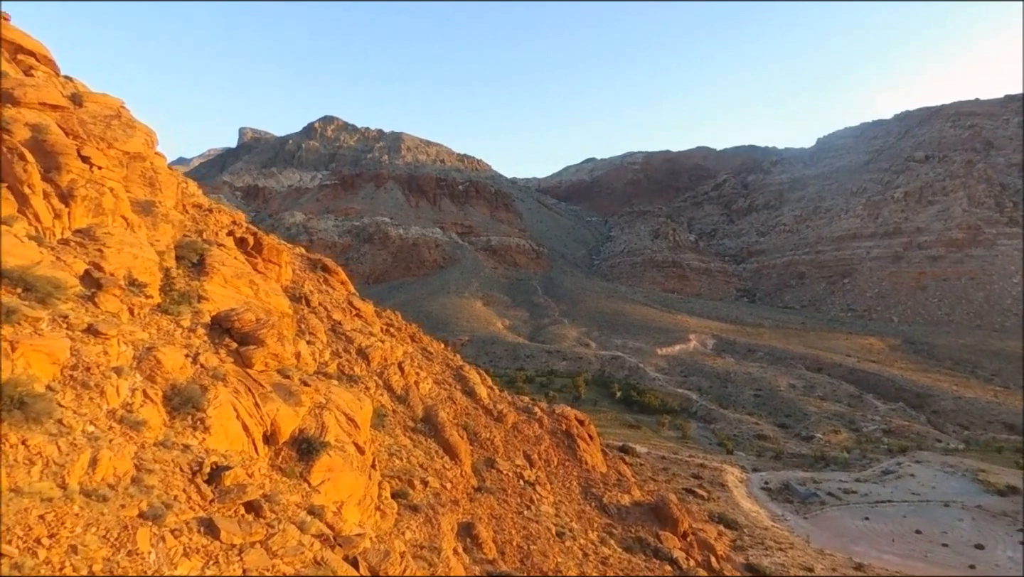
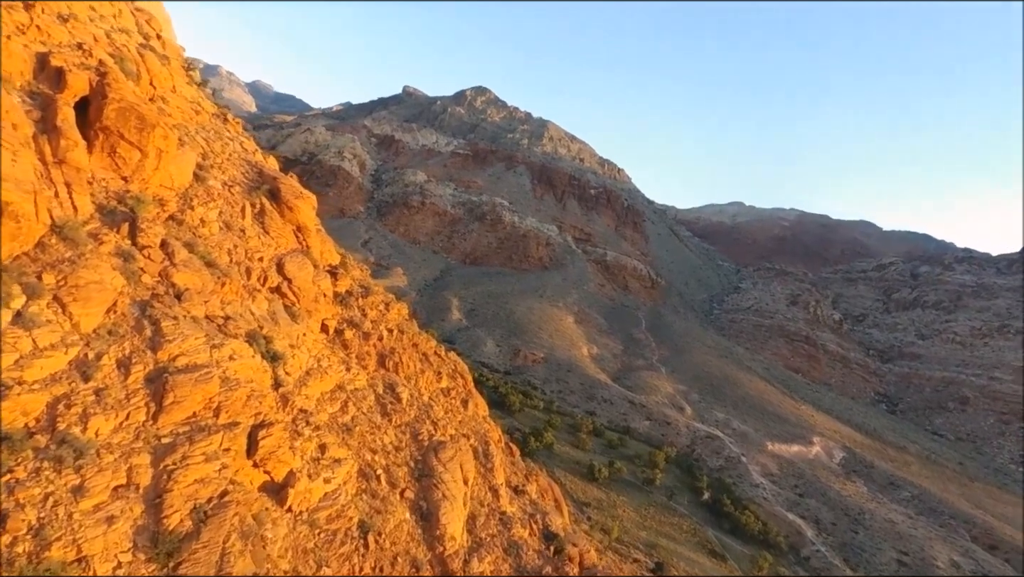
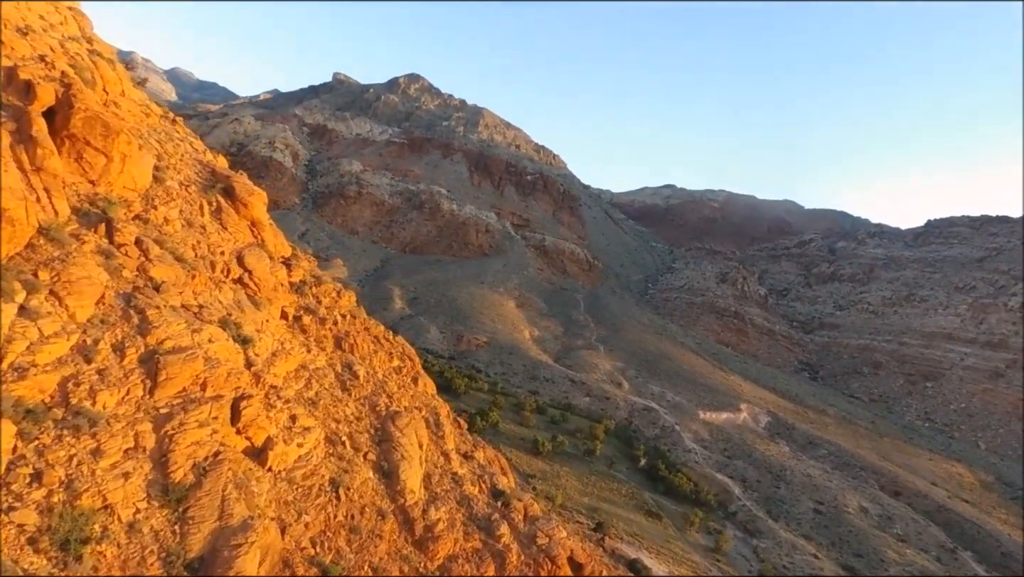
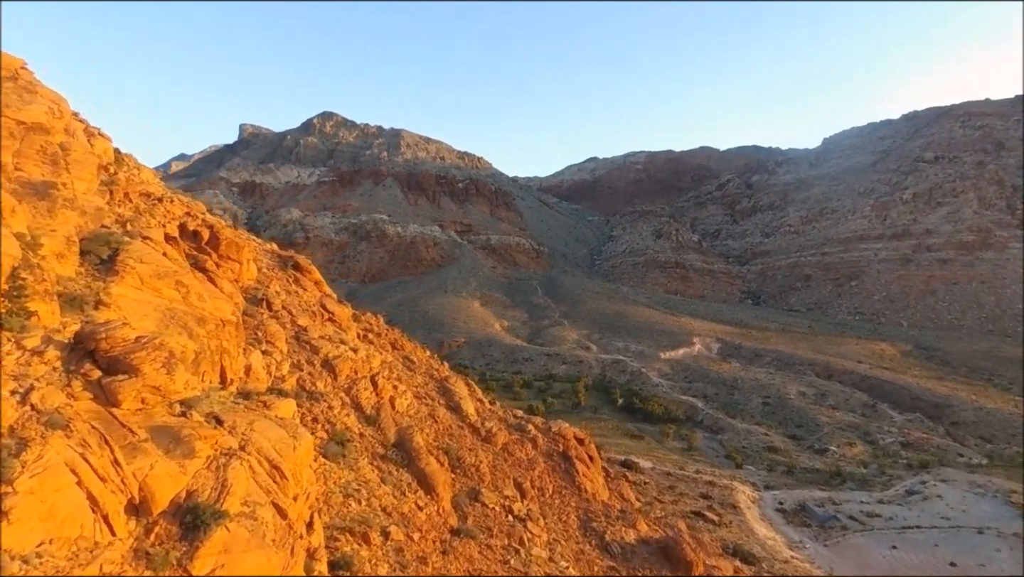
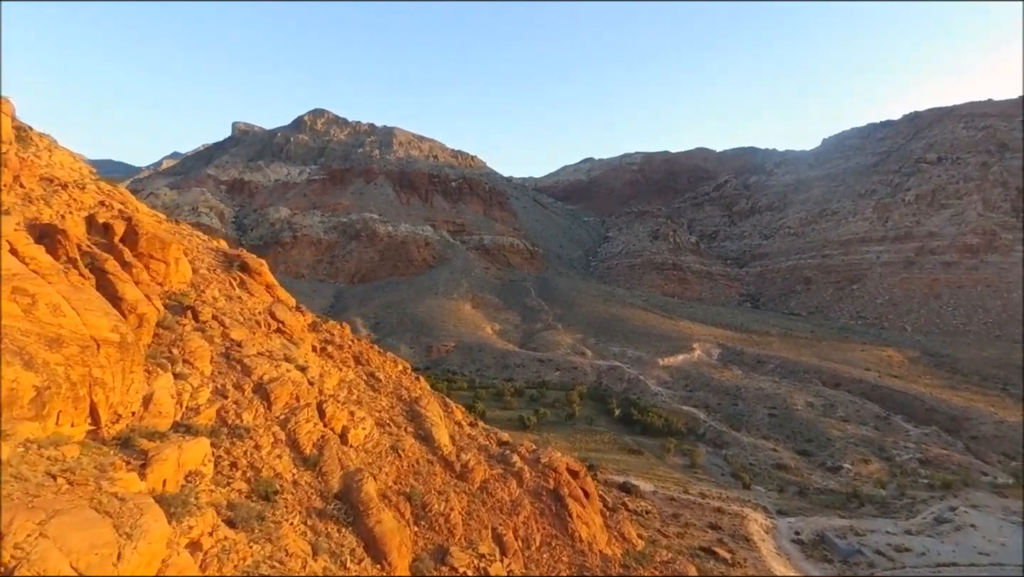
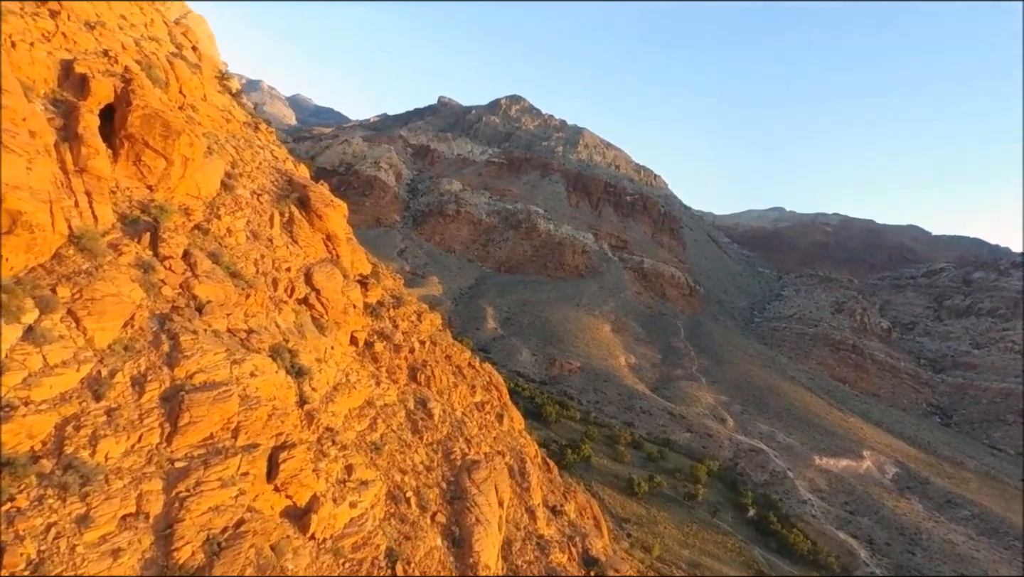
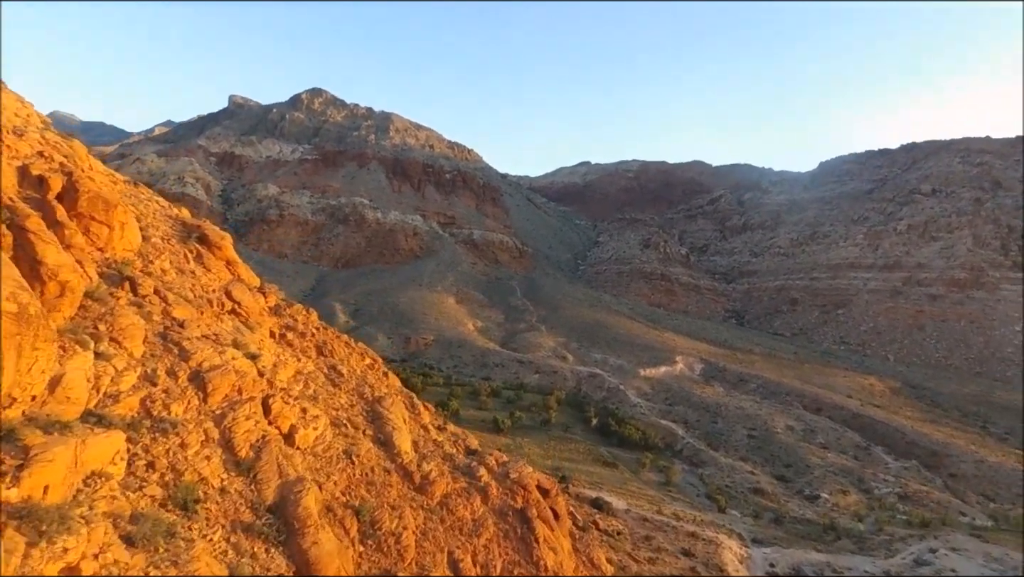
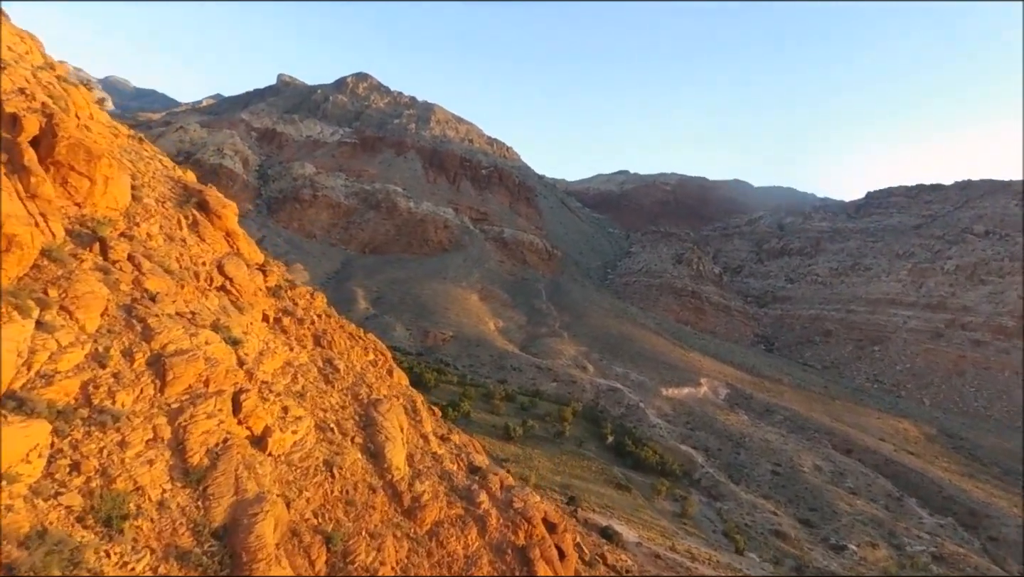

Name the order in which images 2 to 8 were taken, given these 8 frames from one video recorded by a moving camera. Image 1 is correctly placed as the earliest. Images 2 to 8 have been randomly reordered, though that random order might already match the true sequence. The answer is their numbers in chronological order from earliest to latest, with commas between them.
4, 5, 7, 8, 3, 2, 6
